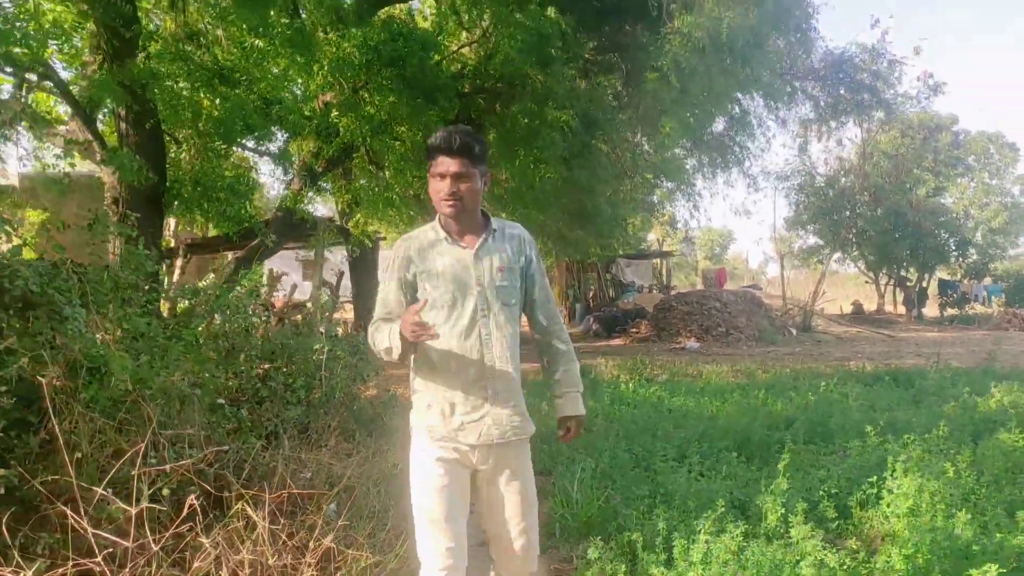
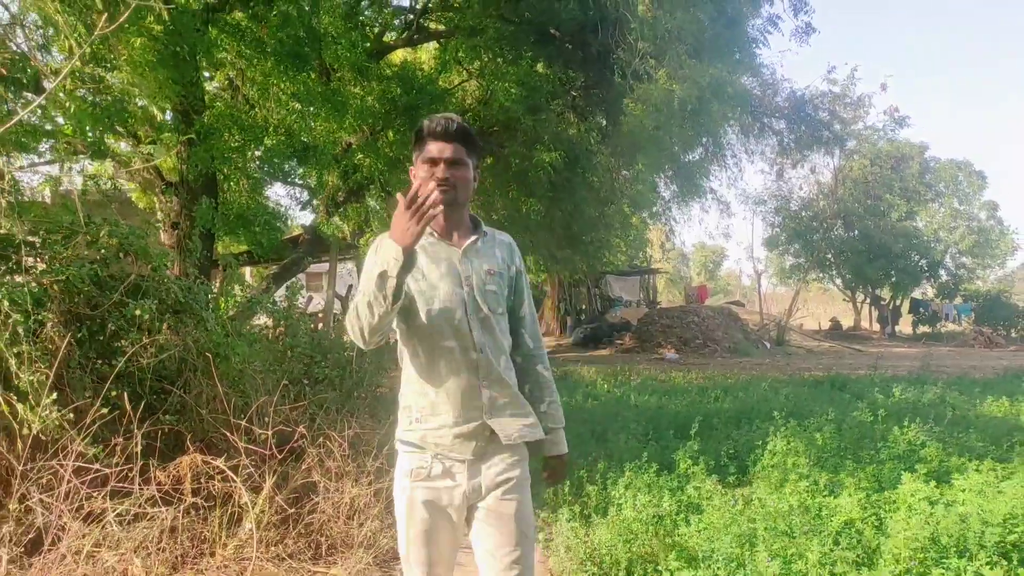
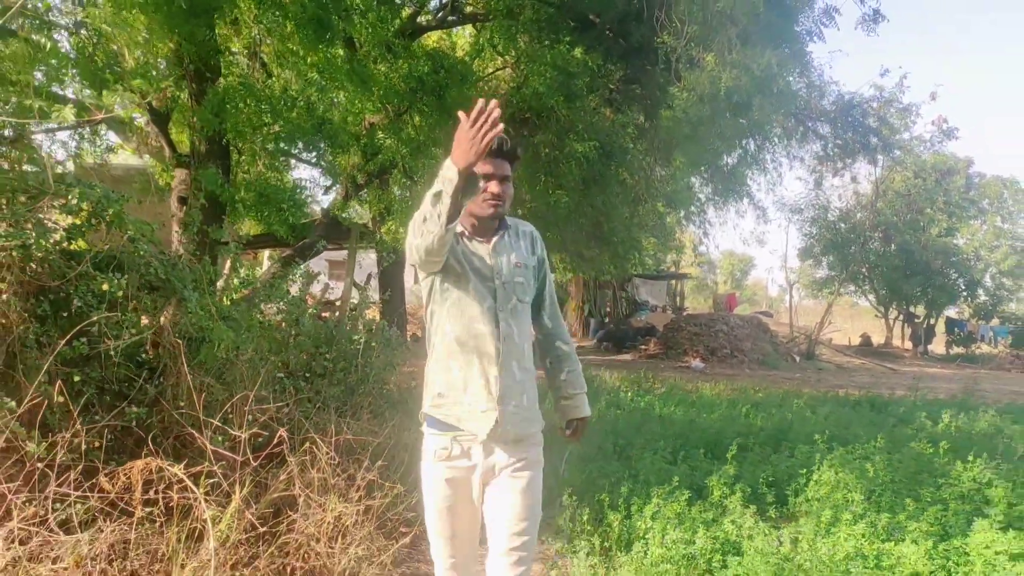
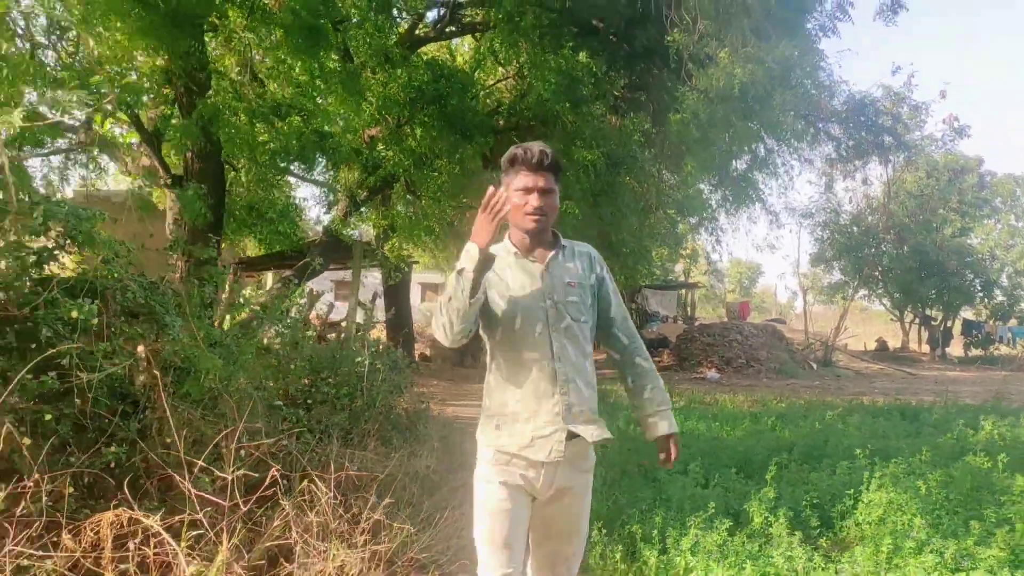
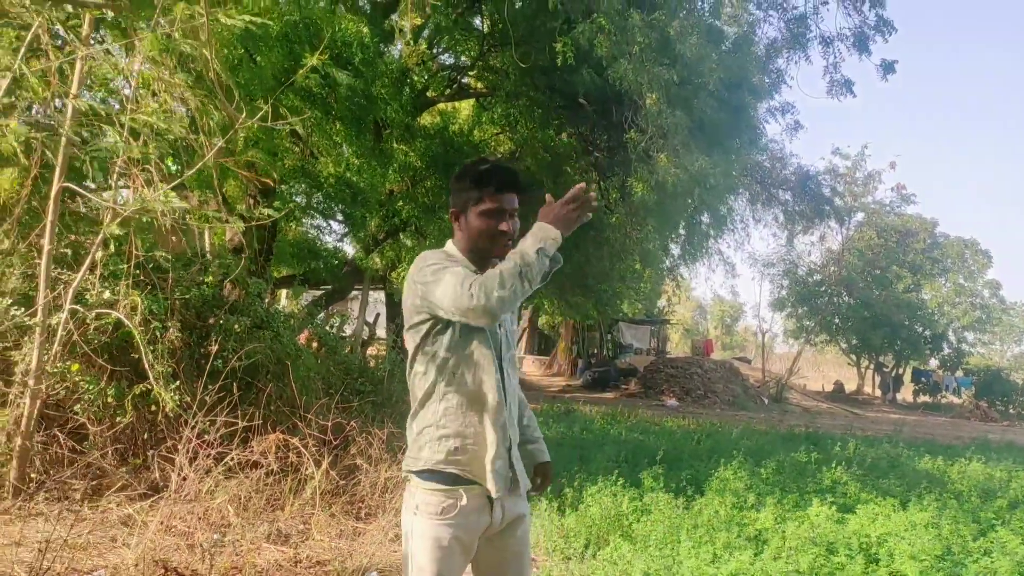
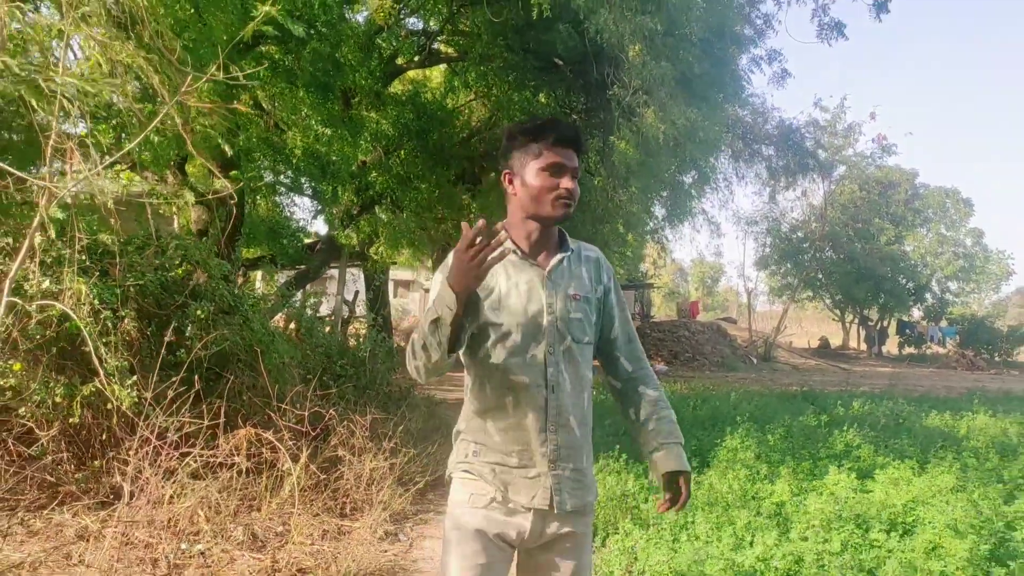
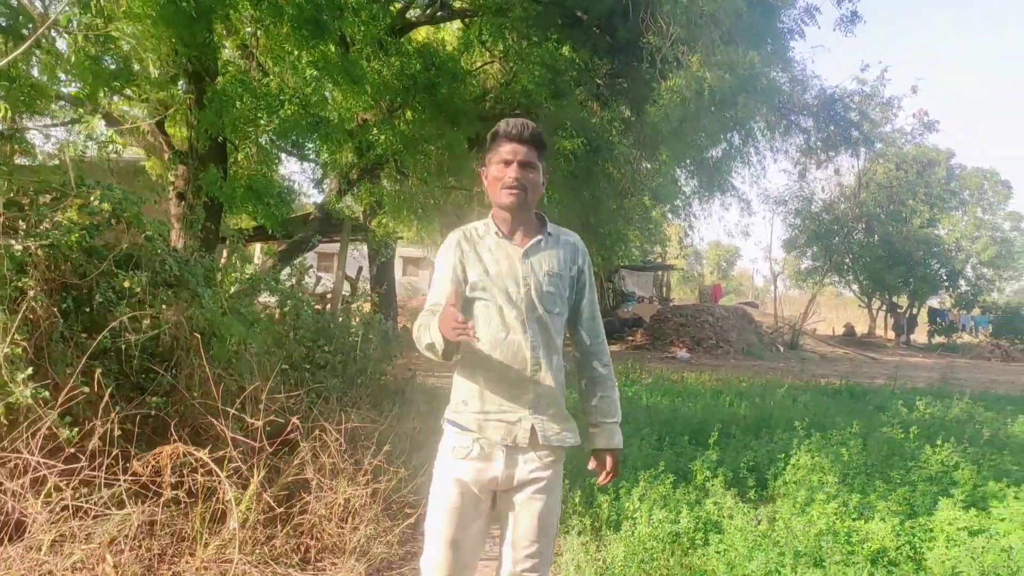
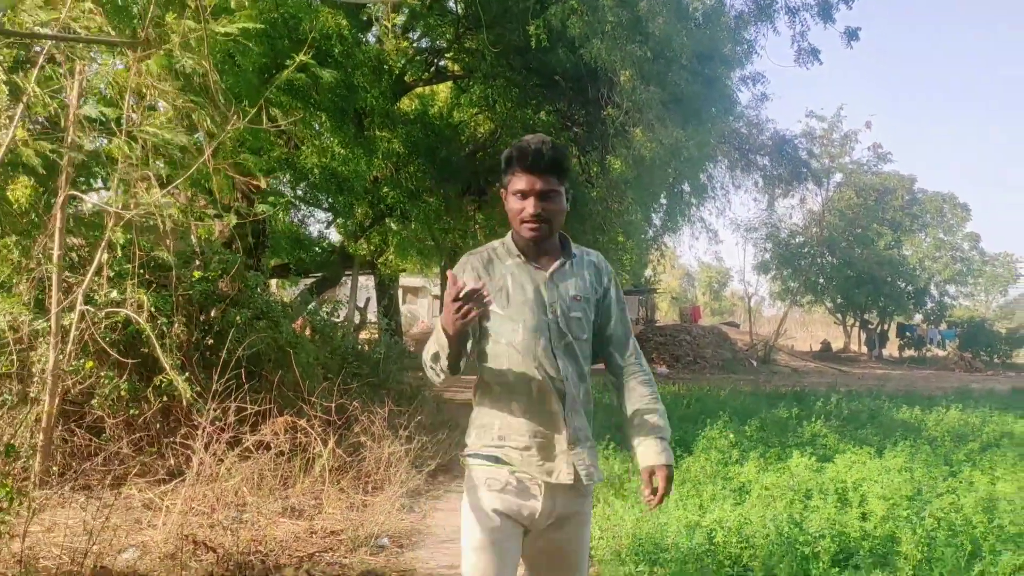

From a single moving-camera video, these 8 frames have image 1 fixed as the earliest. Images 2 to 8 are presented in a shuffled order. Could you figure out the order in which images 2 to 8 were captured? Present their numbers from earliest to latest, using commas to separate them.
4, 3, 7, 2, 6, 5, 8
